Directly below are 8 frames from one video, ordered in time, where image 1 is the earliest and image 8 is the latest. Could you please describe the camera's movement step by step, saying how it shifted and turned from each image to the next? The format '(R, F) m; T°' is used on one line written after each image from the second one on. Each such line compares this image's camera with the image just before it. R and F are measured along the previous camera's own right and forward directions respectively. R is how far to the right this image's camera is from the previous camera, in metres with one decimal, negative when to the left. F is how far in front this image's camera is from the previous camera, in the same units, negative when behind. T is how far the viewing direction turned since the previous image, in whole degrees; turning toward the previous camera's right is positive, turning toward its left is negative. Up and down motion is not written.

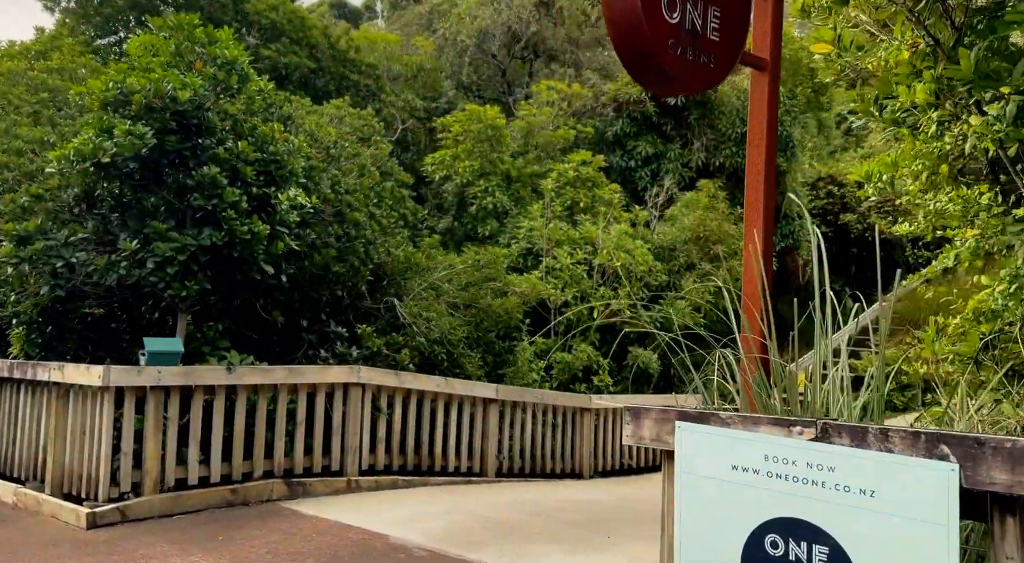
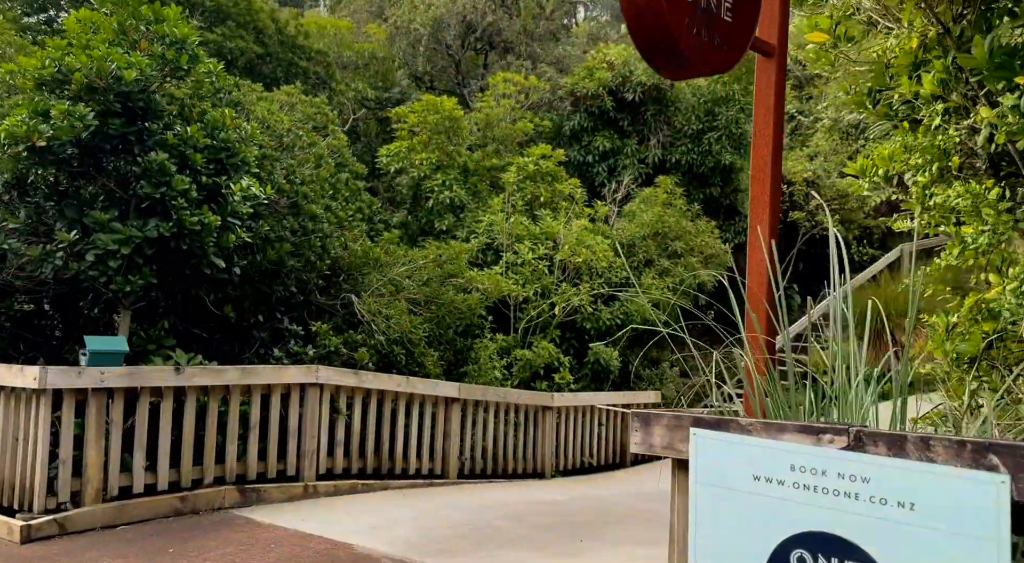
(-0.2, +0.3) m; +4°
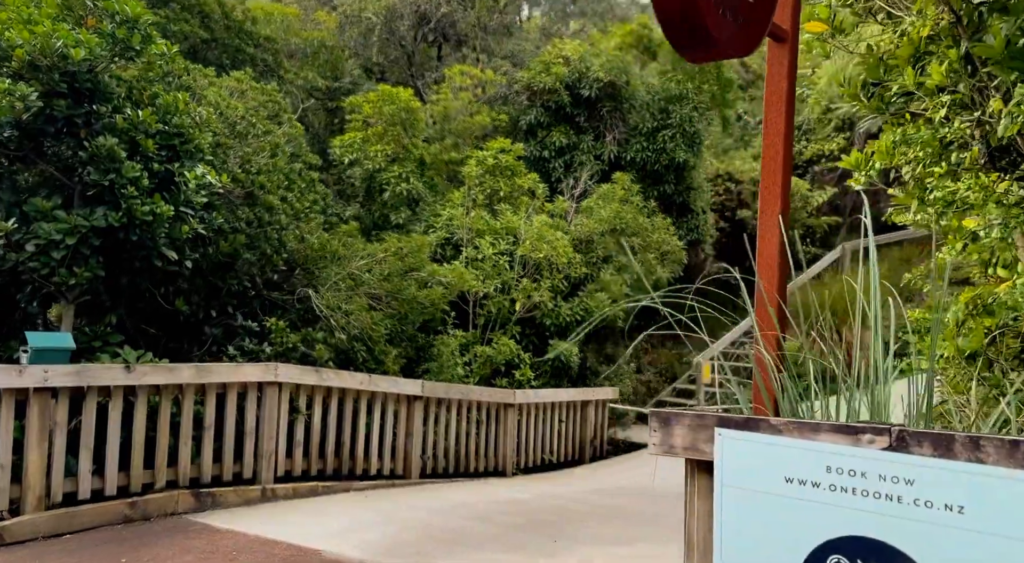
(-0.3, +0.2) m; +4°
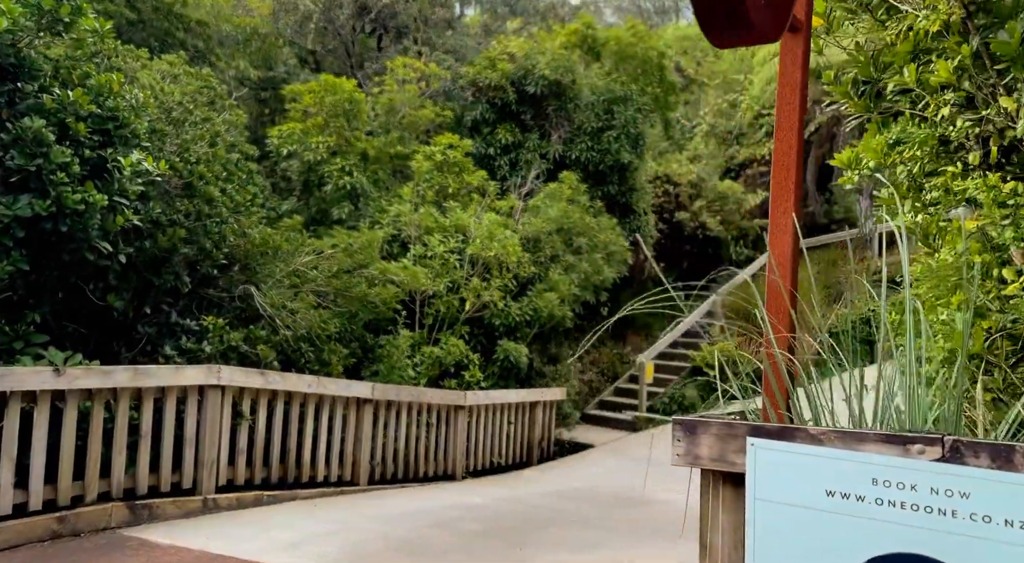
(-0.3, +0.3) m; +5°
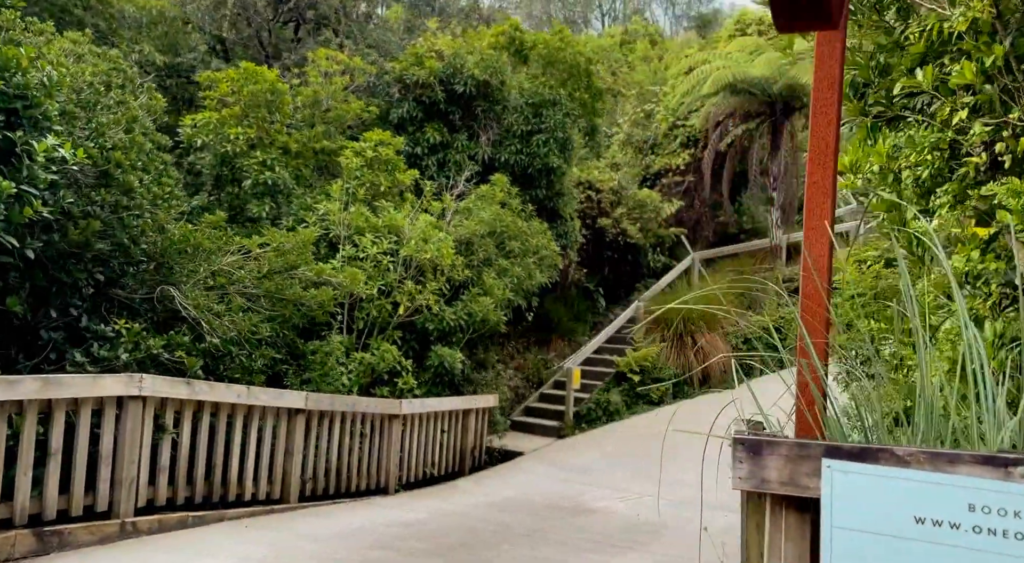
(-0.4, +0.4) m; +7°
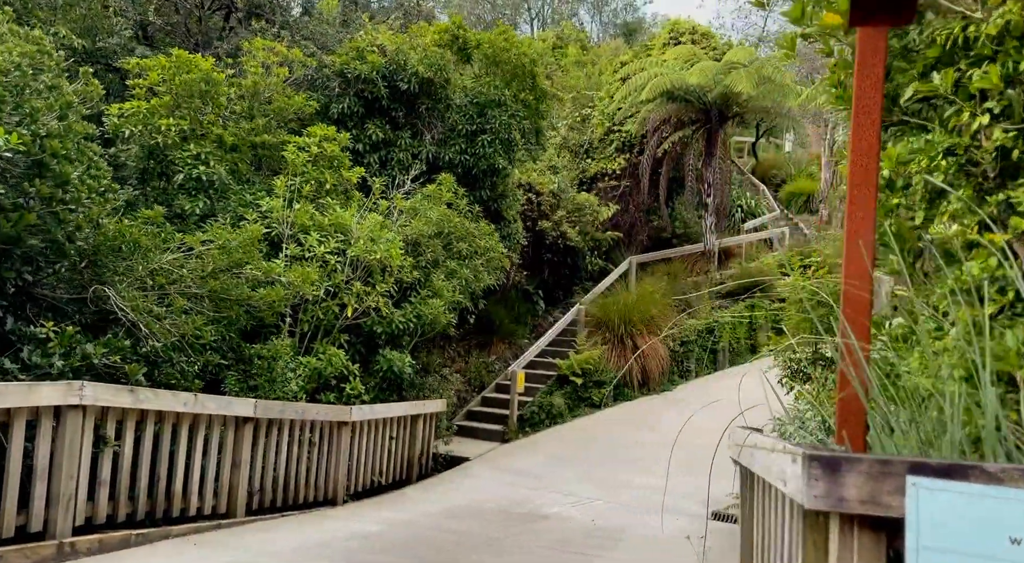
(-0.4, +0.3) m; +6°
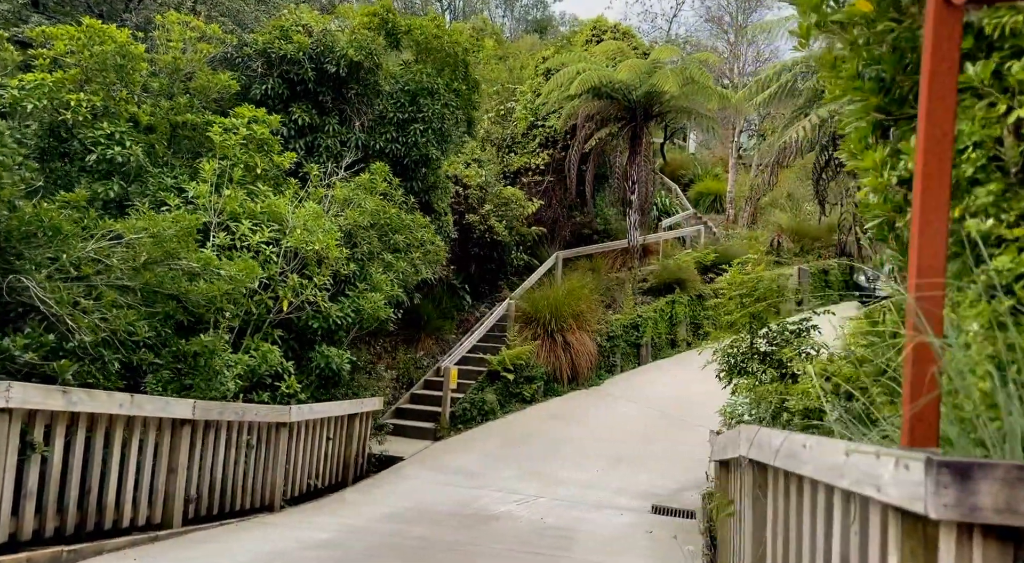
(-0.4, +0.3) m; +7°
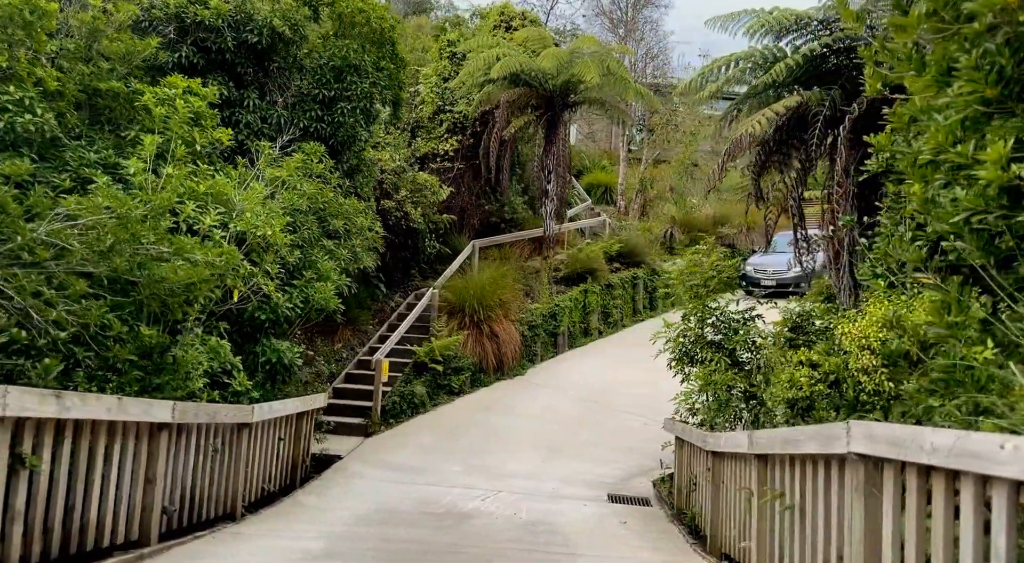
(-0.9, +0.3) m; +10°
